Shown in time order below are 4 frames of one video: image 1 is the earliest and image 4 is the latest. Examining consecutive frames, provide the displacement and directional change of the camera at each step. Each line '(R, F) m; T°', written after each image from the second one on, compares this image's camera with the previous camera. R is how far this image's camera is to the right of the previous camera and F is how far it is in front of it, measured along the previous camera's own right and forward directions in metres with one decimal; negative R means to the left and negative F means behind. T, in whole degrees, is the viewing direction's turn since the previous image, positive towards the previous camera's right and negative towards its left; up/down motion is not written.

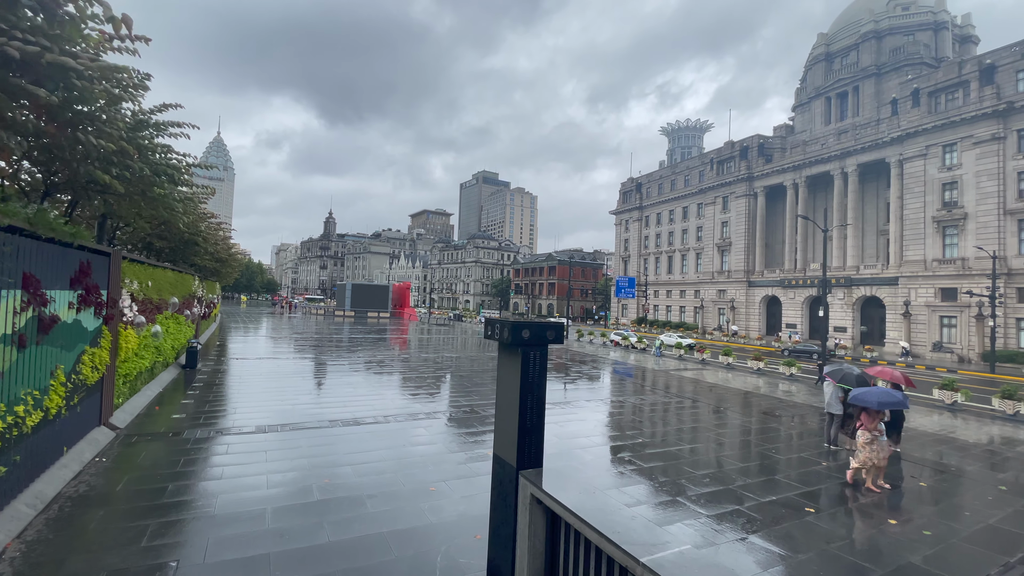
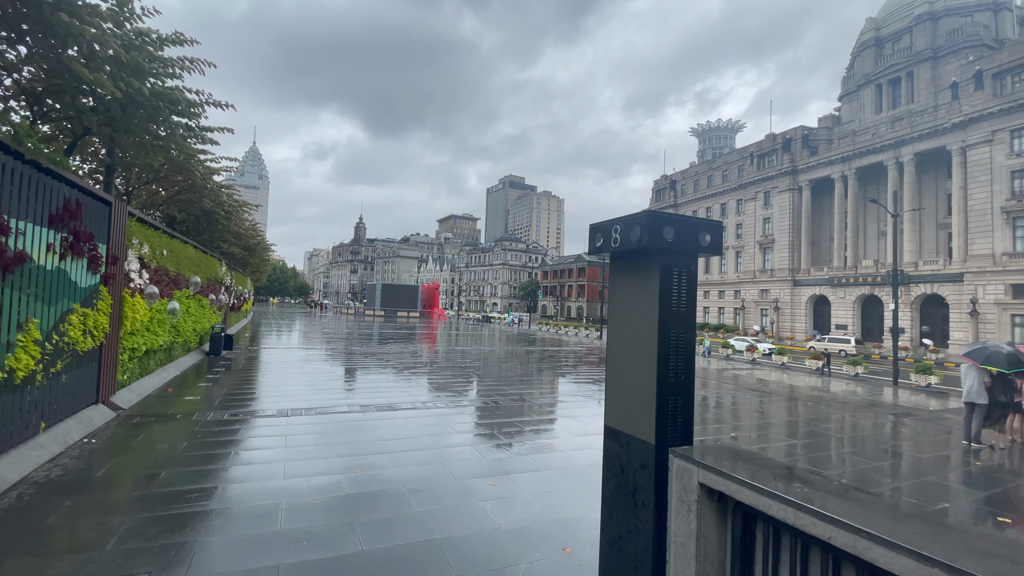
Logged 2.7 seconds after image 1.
(-0.6, +1.5) m; -3°
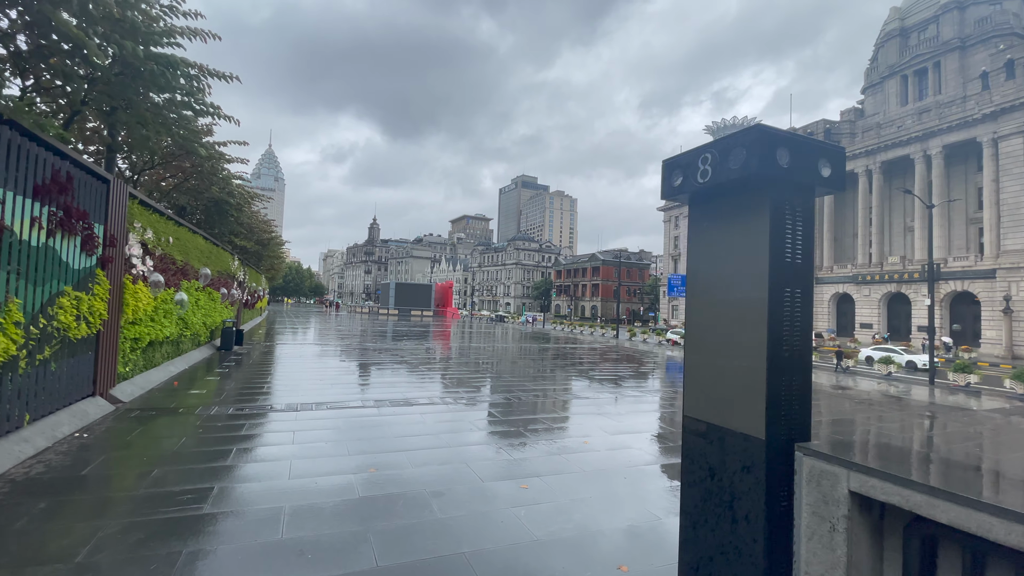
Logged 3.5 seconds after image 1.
(-0.2, +0.6) m; -1°
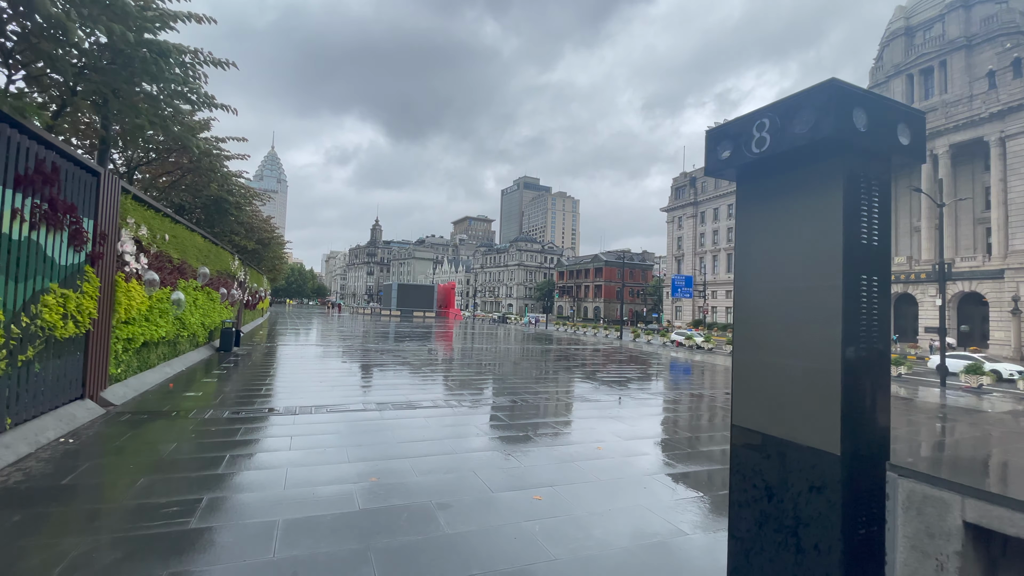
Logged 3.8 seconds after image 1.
(-0.1, +0.3) m; 0°
